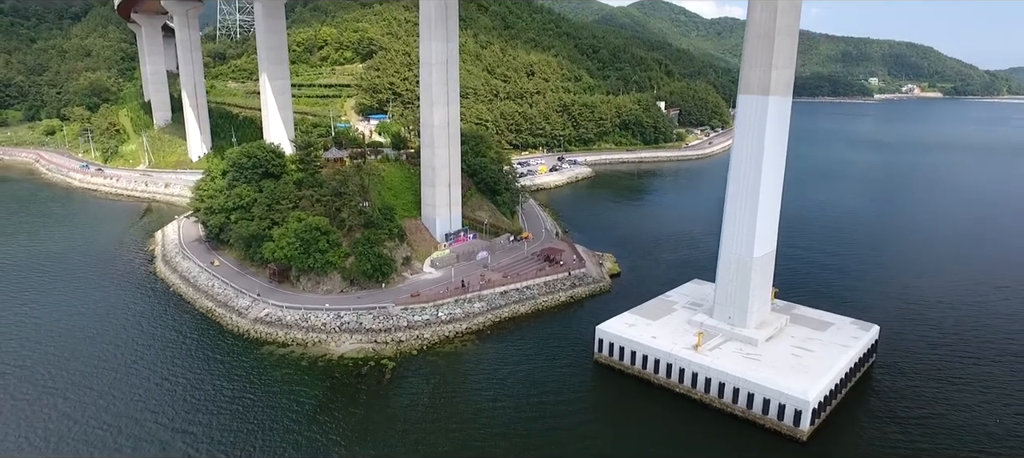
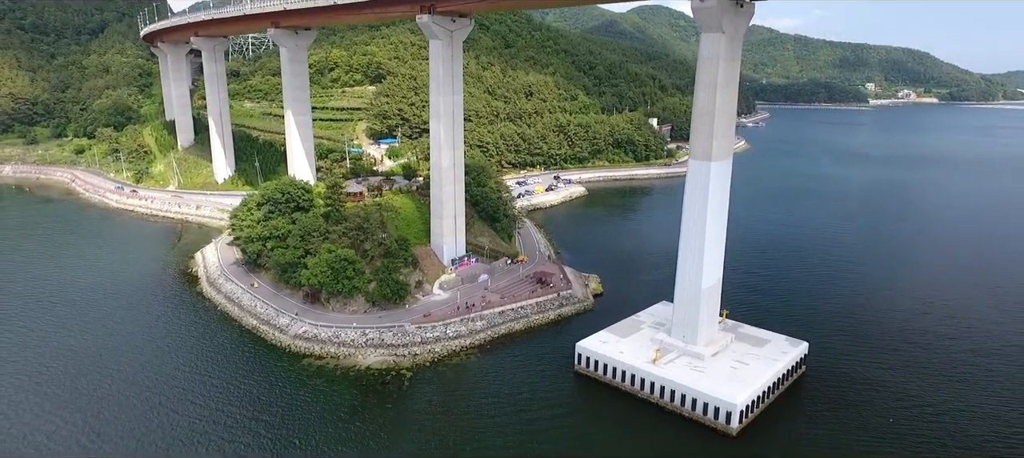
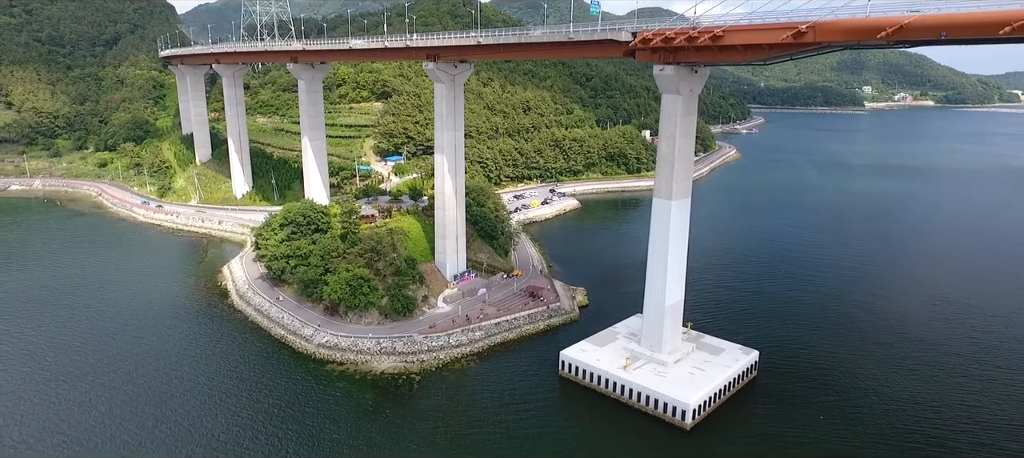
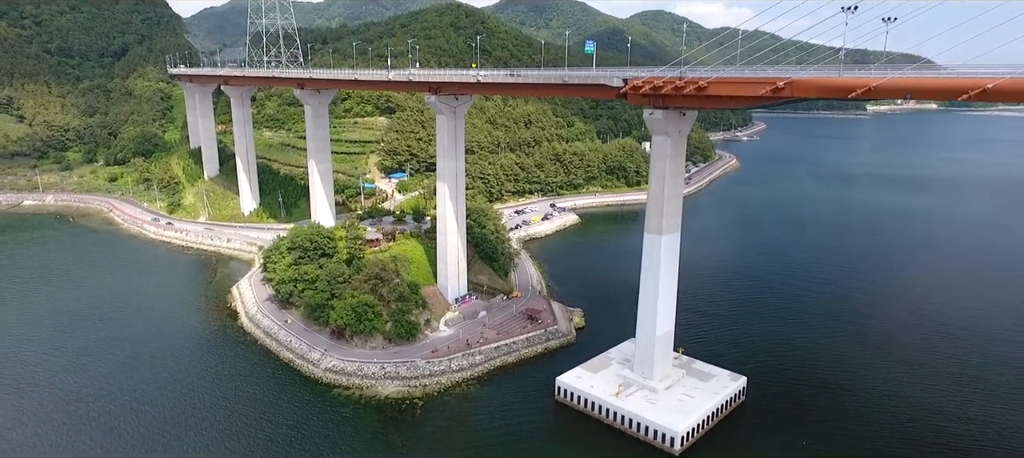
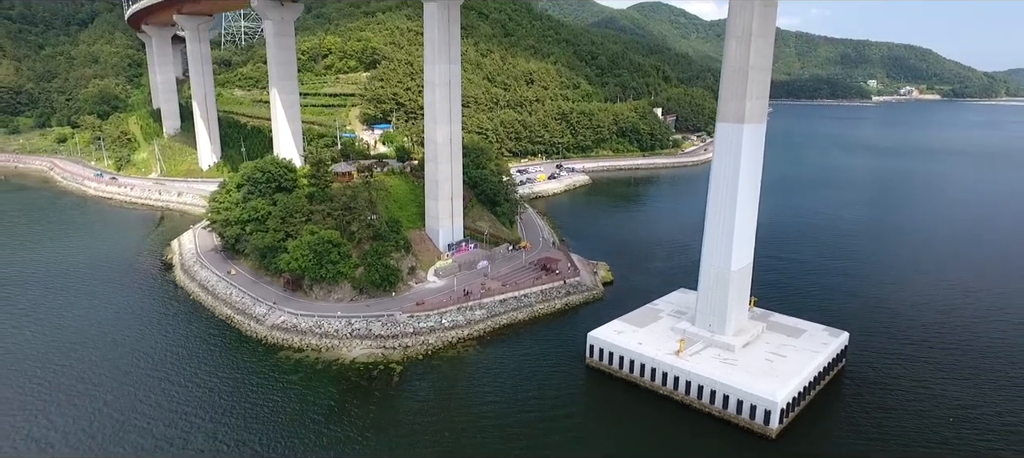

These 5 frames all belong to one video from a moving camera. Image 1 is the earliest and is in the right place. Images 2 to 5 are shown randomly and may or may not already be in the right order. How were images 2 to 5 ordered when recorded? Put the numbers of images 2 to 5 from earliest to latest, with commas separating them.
5, 2, 3, 4
